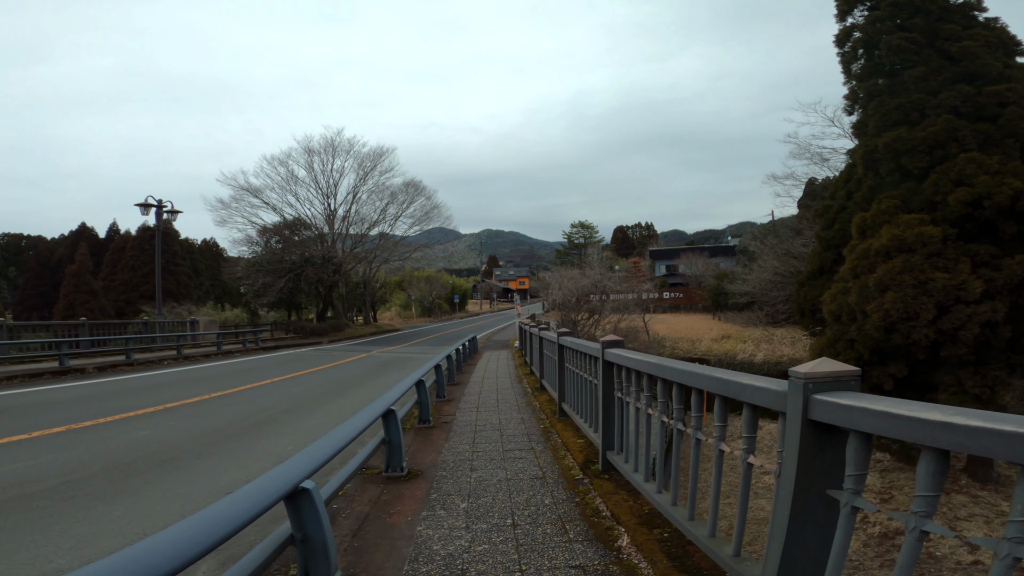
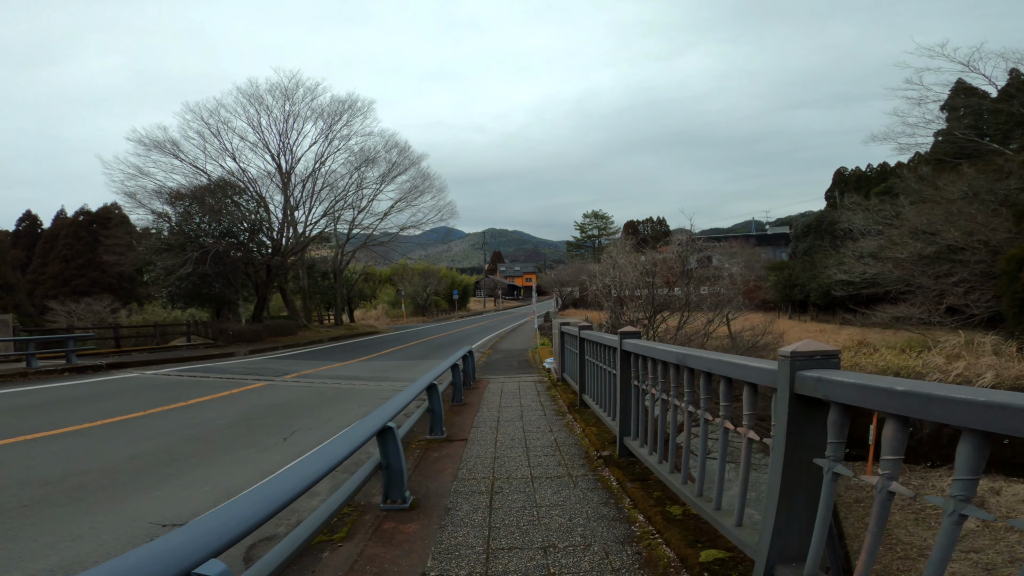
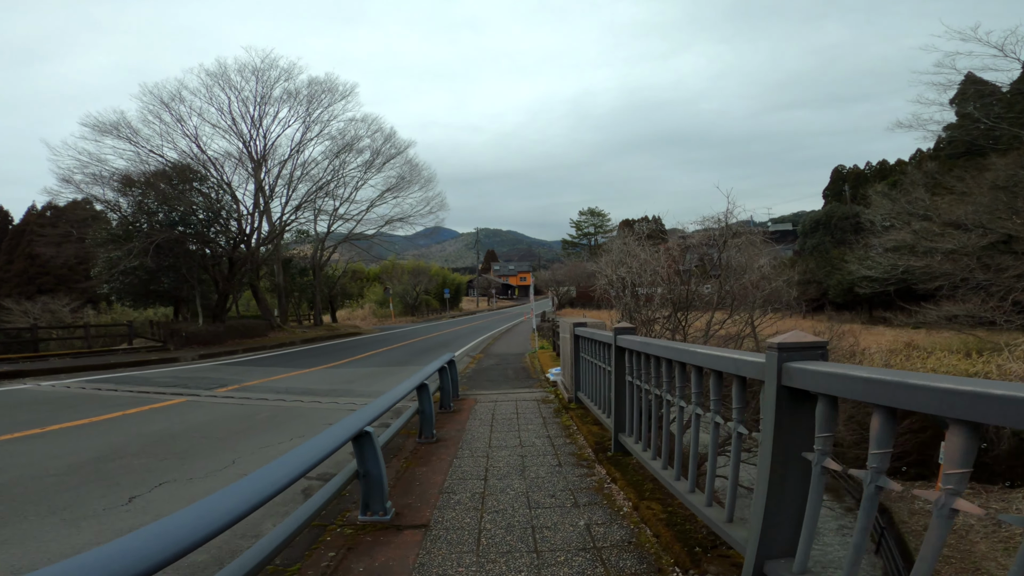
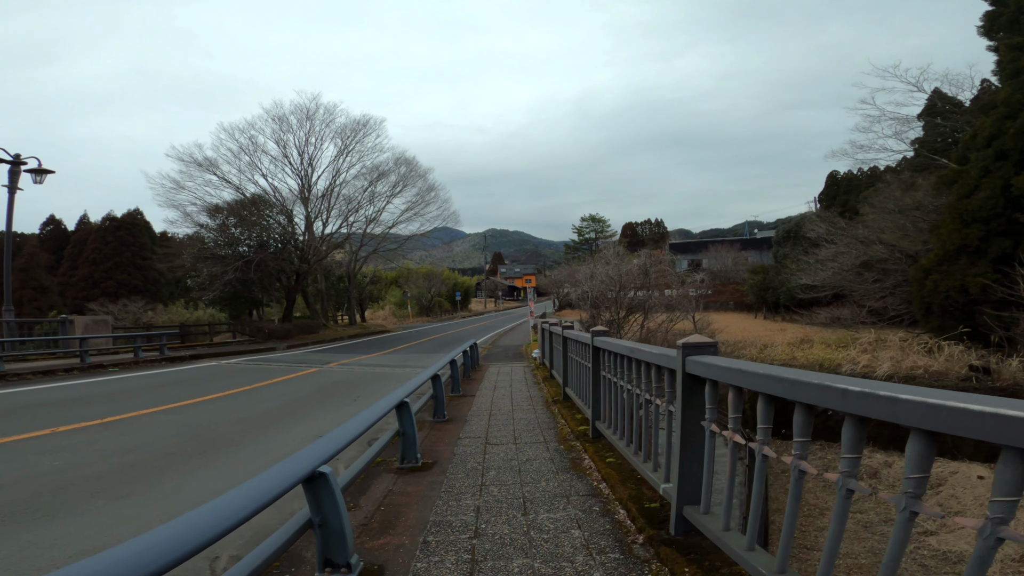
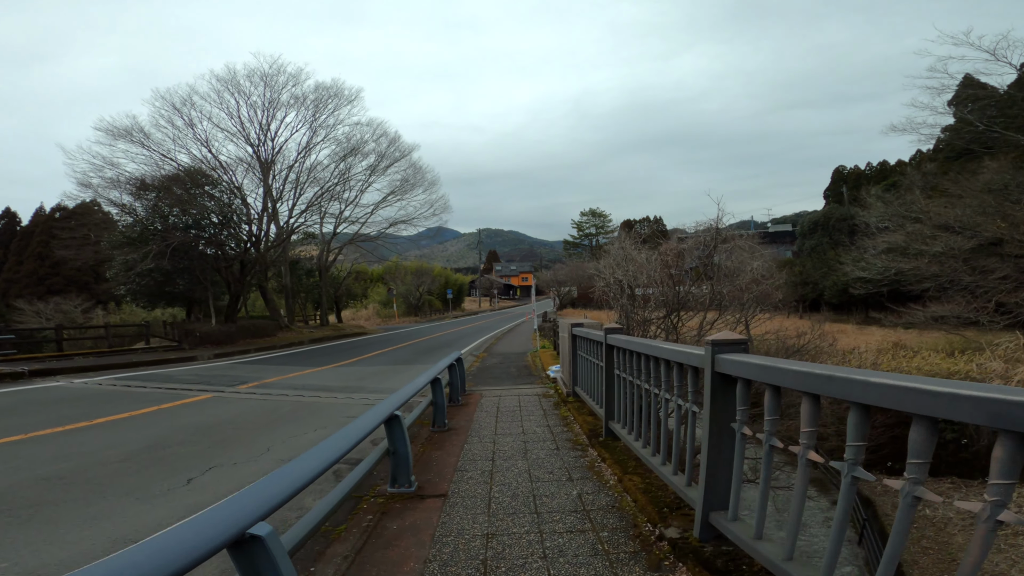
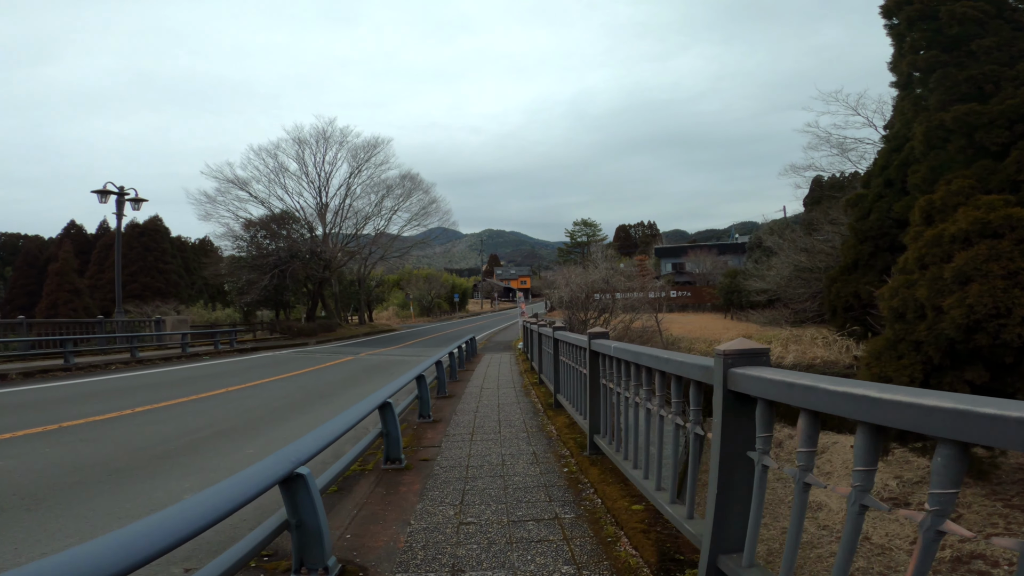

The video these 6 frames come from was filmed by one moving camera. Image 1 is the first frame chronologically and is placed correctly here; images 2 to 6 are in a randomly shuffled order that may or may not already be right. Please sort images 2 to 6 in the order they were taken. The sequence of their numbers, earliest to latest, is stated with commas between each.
6, 4, 2, 5, 3
